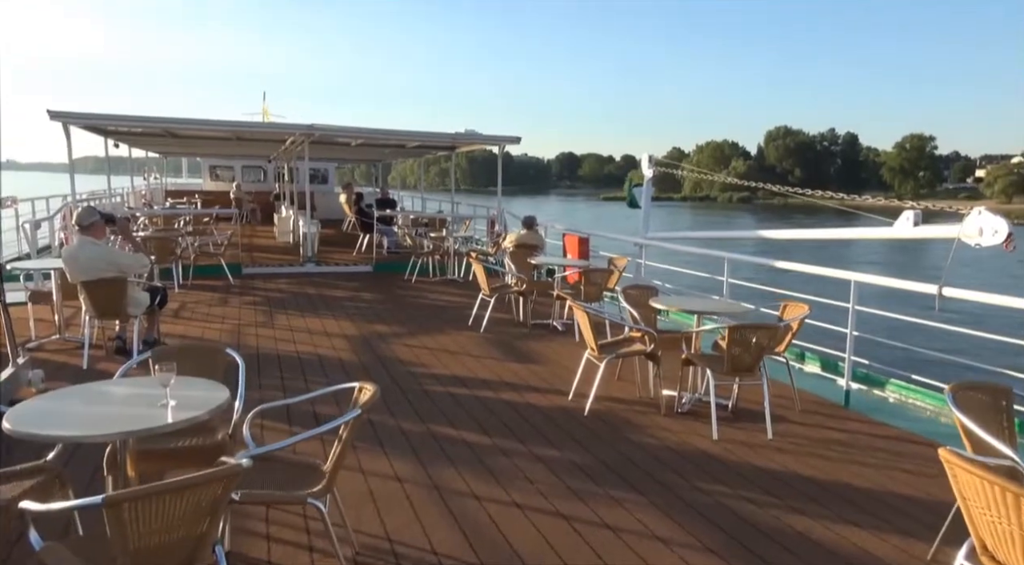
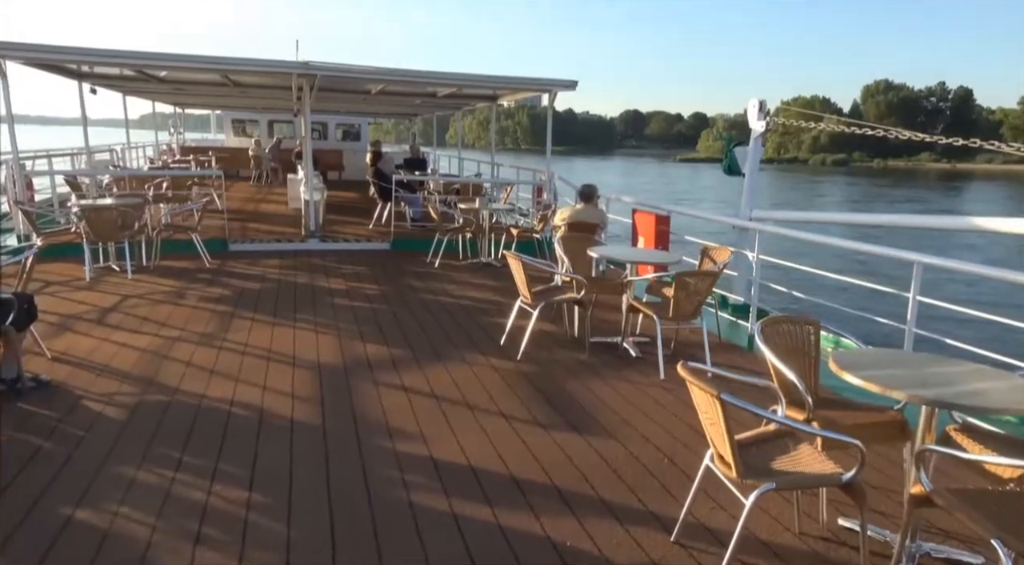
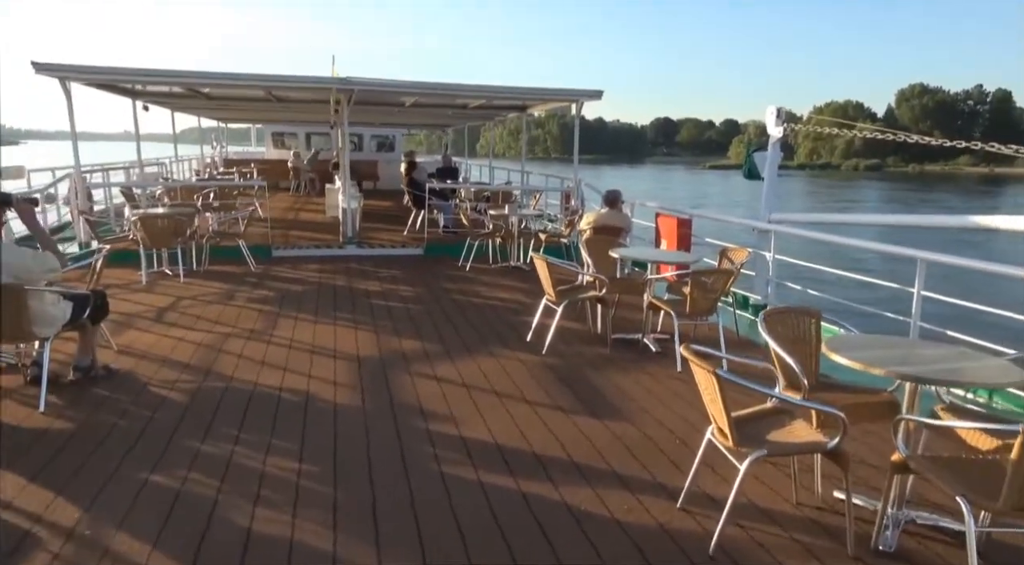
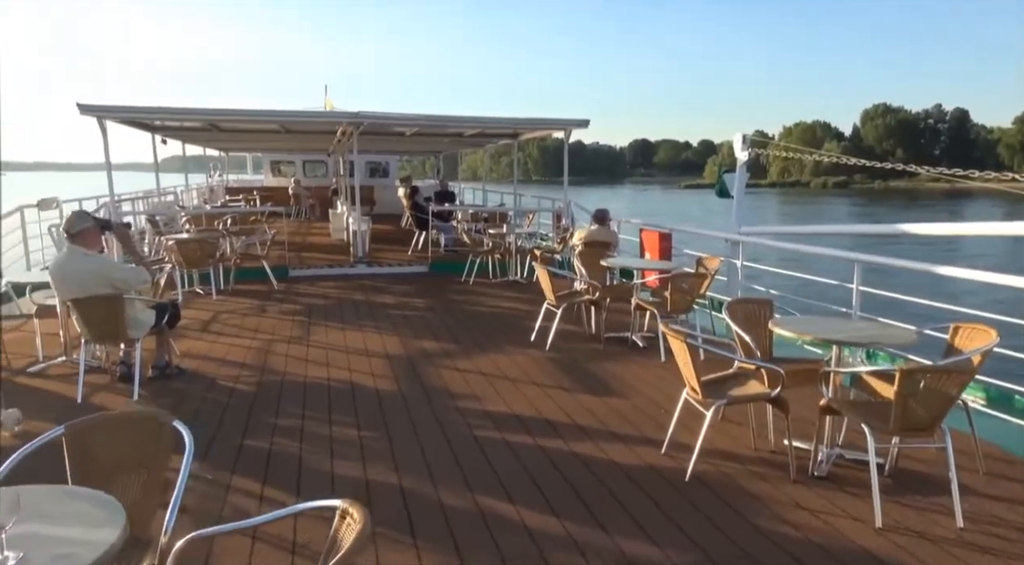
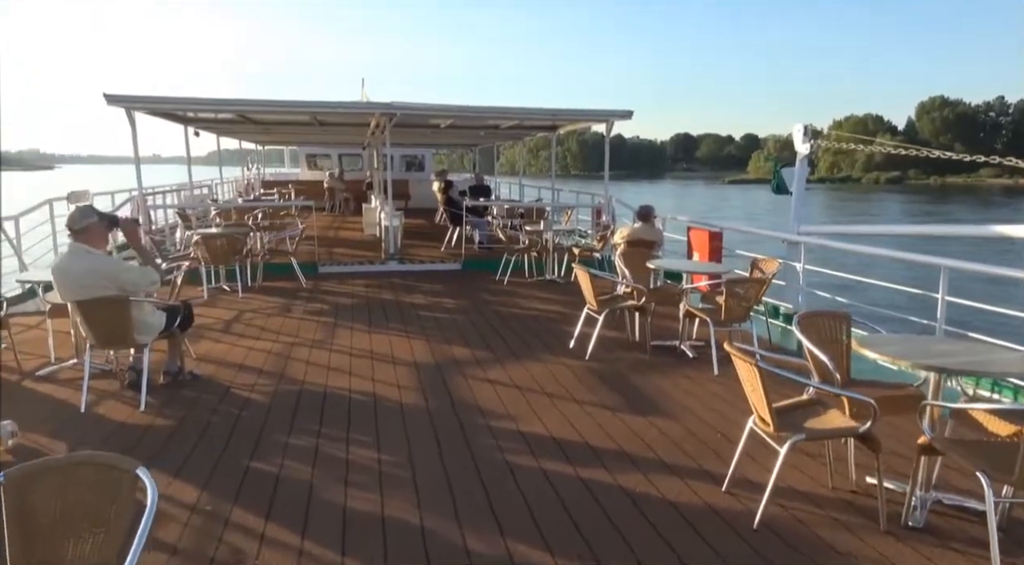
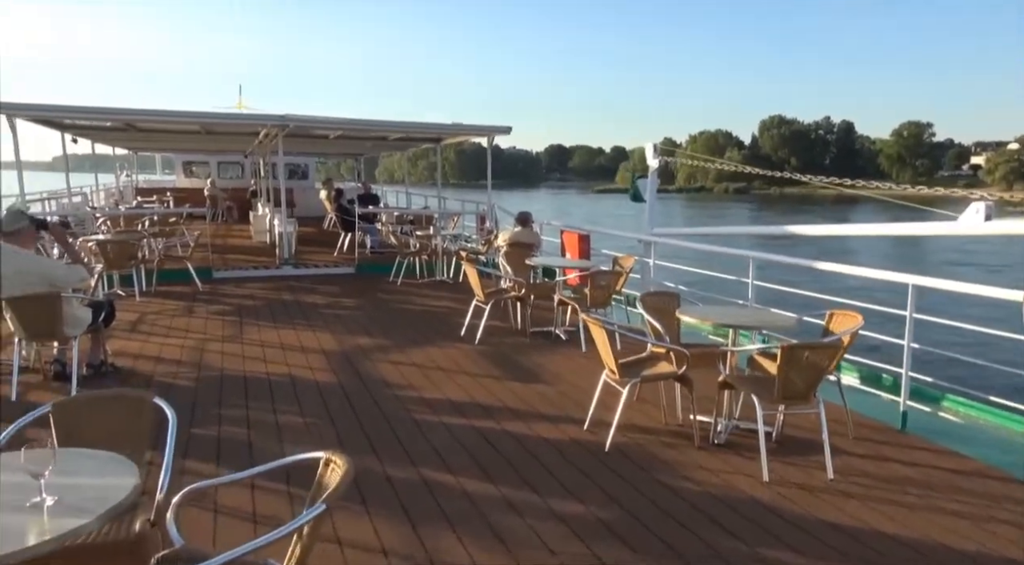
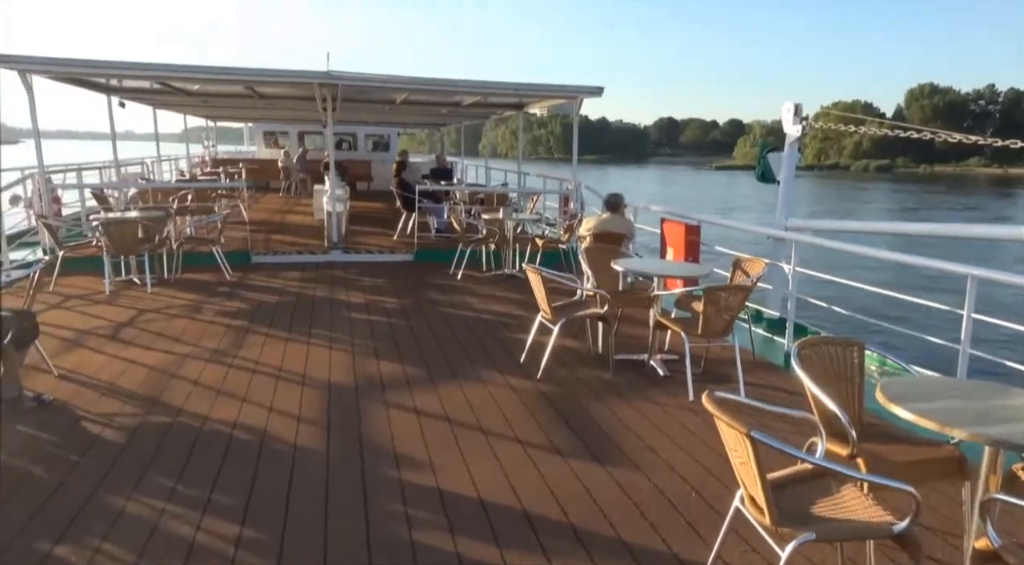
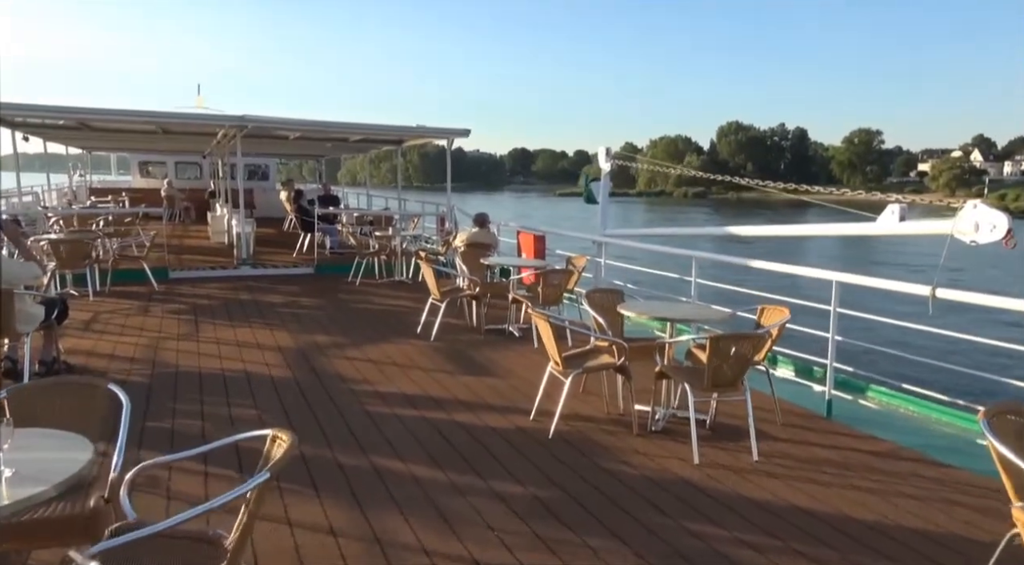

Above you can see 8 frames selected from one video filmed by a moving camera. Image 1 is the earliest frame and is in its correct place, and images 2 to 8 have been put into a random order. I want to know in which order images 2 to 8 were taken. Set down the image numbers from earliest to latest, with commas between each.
8, 6, 4, 5, 3, 2, 7
